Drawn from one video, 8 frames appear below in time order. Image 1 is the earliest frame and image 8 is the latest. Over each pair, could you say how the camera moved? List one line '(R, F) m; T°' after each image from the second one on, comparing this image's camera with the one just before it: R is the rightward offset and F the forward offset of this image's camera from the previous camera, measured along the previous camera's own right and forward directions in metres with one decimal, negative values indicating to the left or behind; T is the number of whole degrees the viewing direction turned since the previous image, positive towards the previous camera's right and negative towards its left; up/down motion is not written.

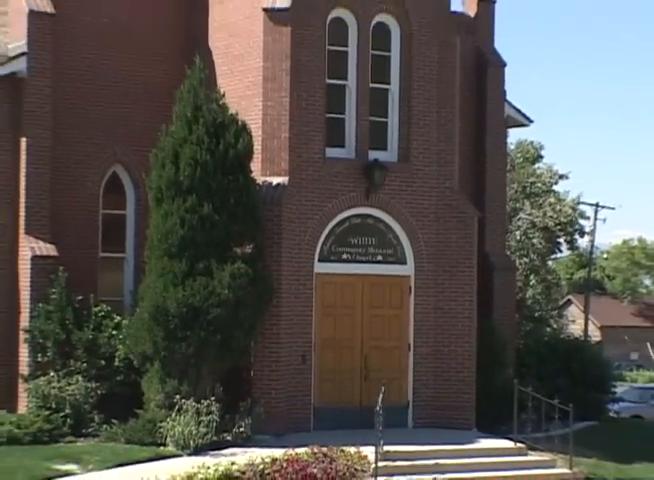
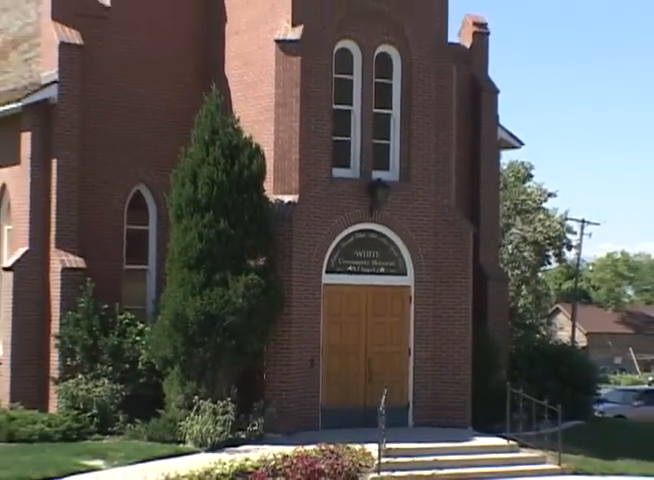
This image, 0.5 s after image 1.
(+0.1, -1.6) m; -1°
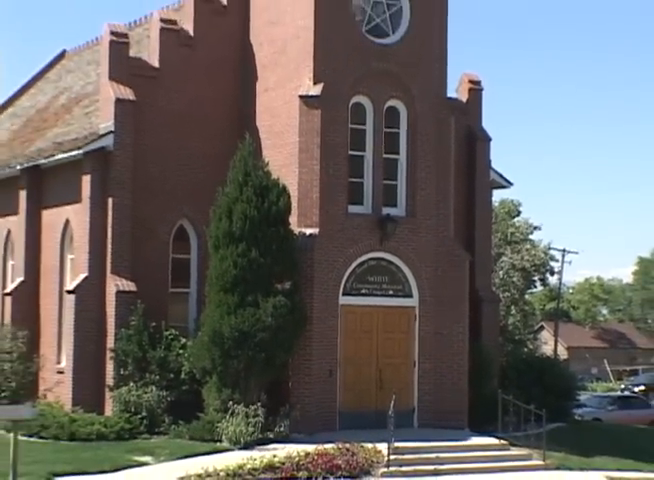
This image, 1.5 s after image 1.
(0.0, -3.4) m; -1°
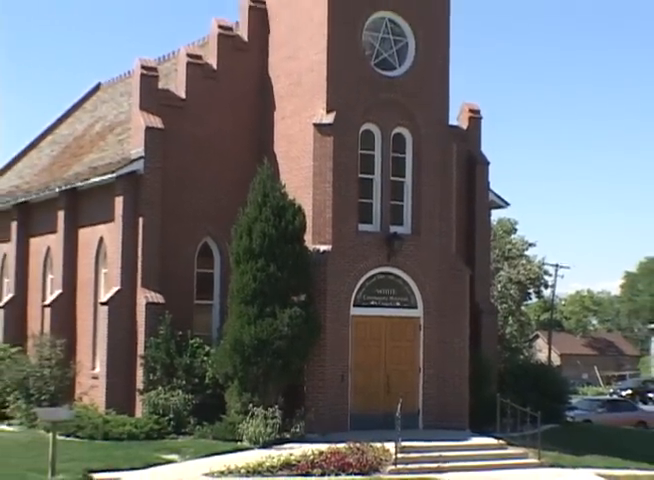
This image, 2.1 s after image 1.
(0.0, -2.2) m; 0°
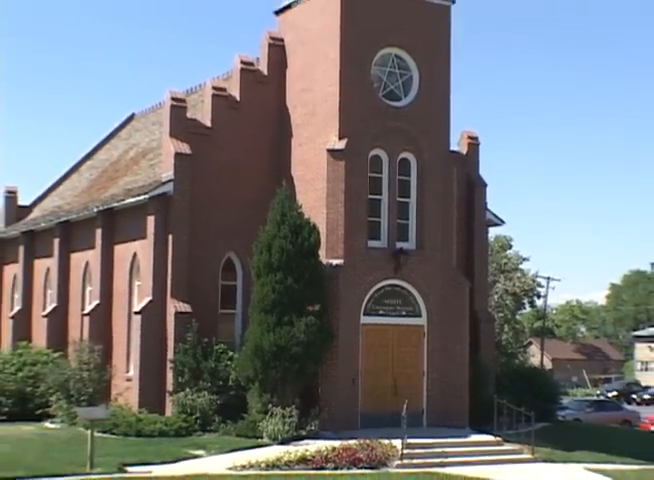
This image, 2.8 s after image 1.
(0.0, -2.7) m; 0°
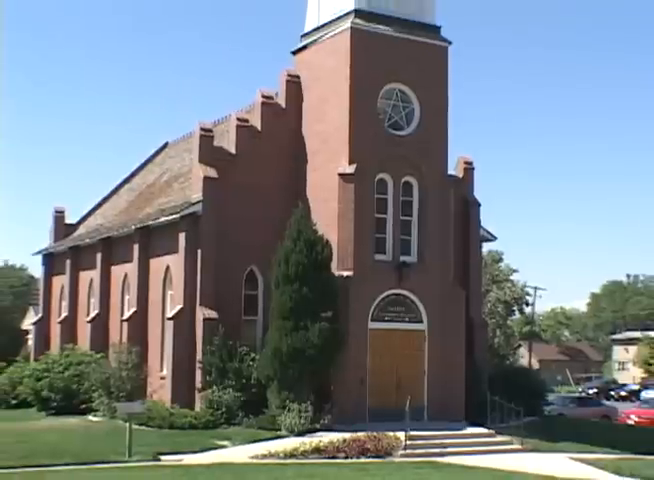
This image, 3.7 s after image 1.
(0.0, -3.6) m; 0°
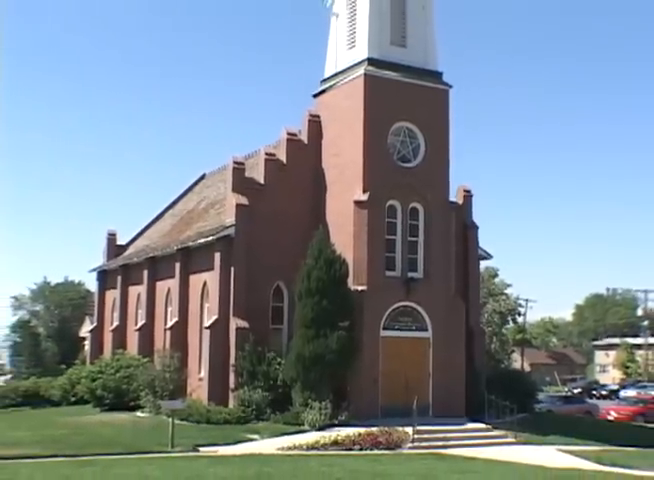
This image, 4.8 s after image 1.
(+0.1, -4.7) m; -1°
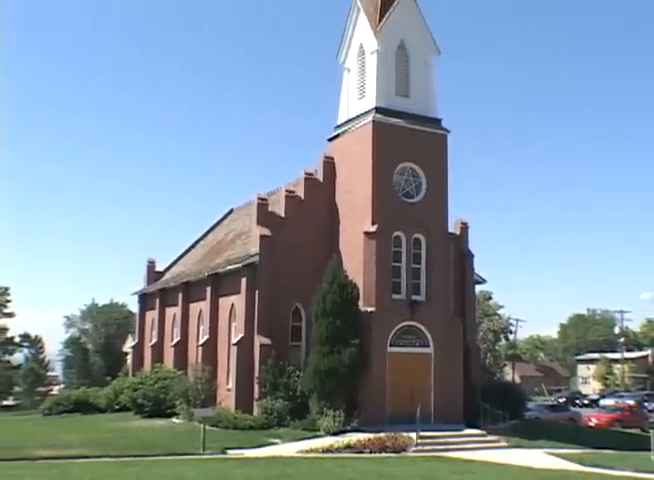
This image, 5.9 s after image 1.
(0.0, -4.9) m; 0°
